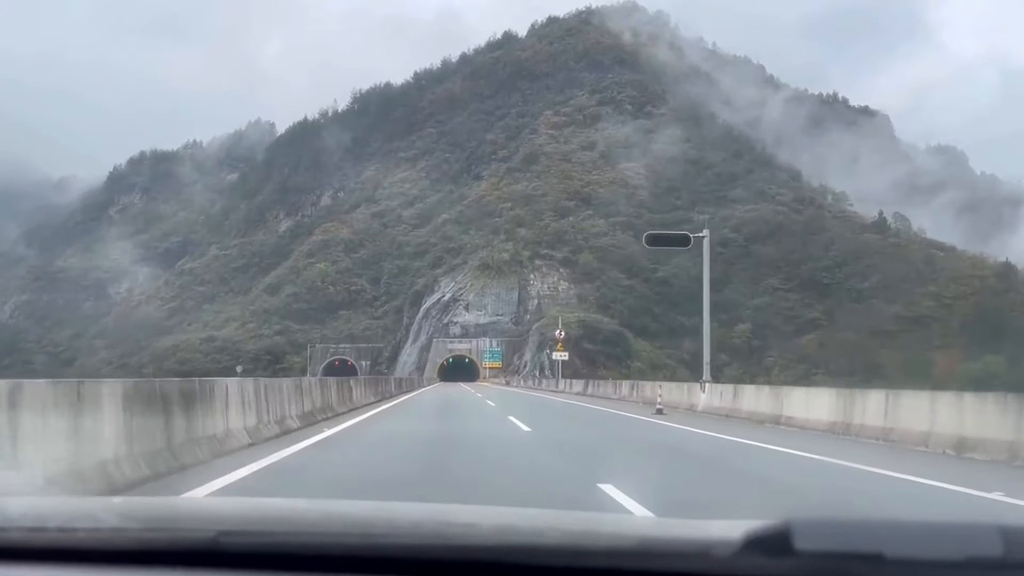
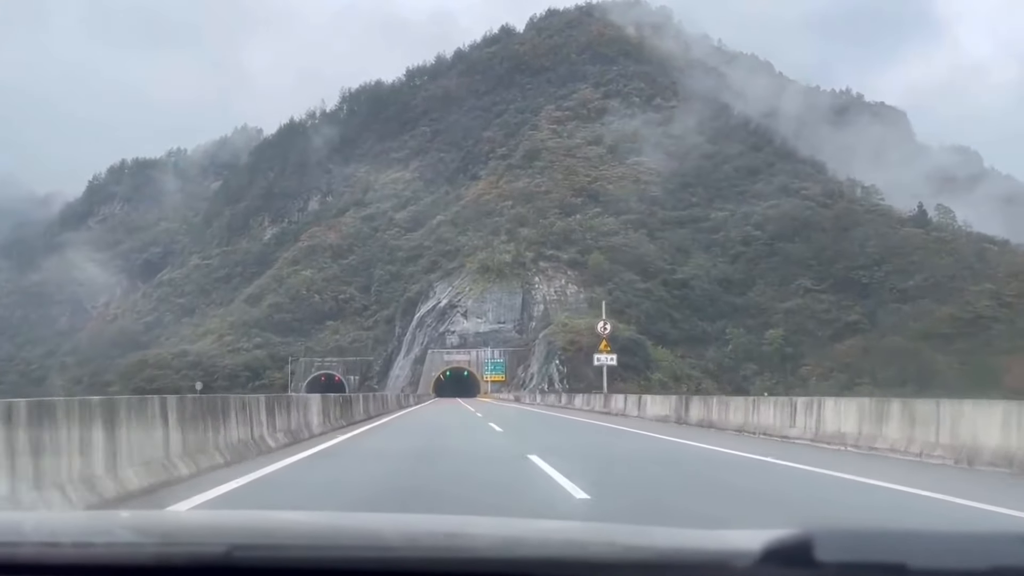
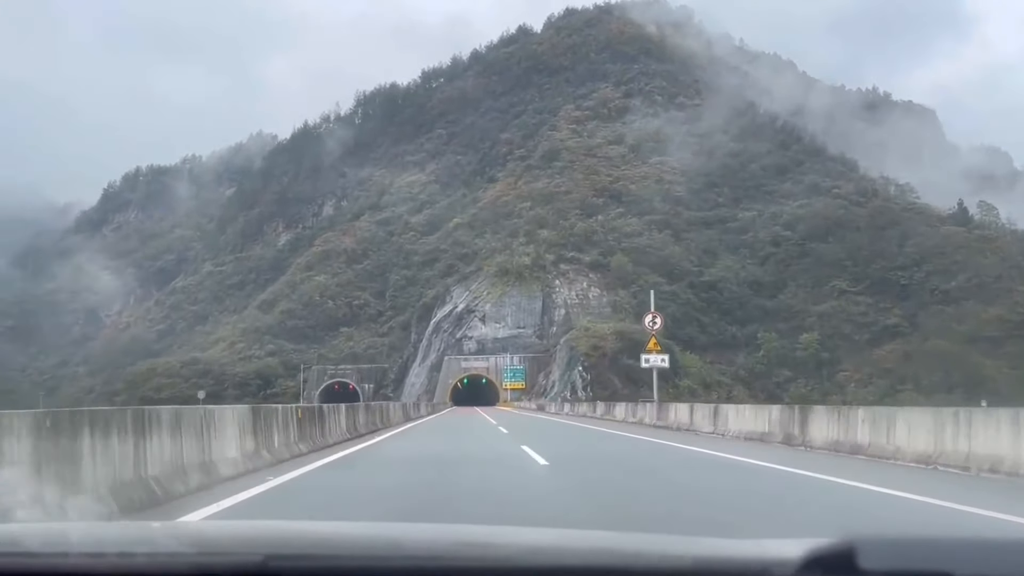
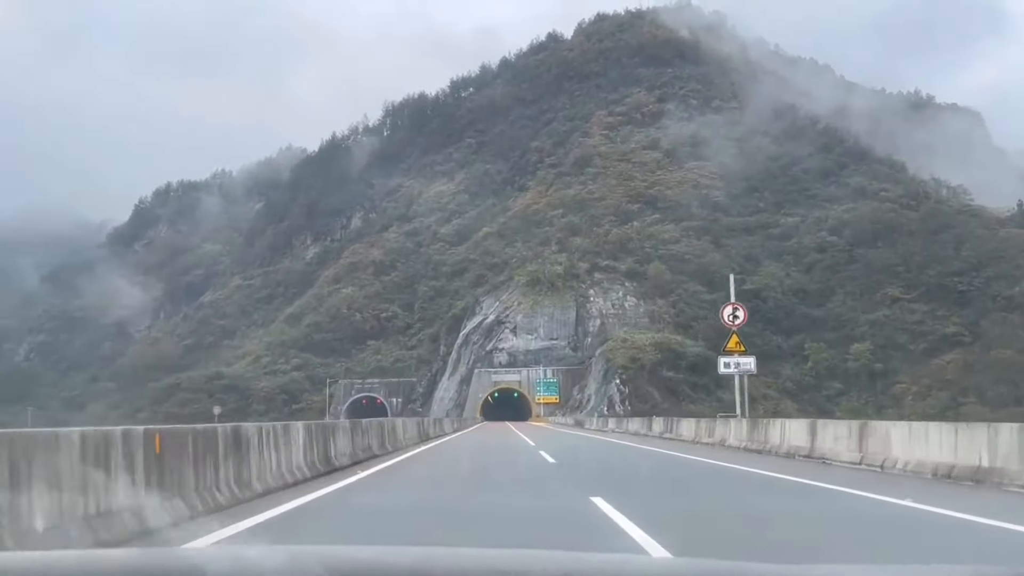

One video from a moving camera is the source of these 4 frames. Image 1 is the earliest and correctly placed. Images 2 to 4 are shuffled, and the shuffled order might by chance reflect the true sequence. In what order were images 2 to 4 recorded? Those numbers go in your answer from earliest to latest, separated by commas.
2, 3, 4
